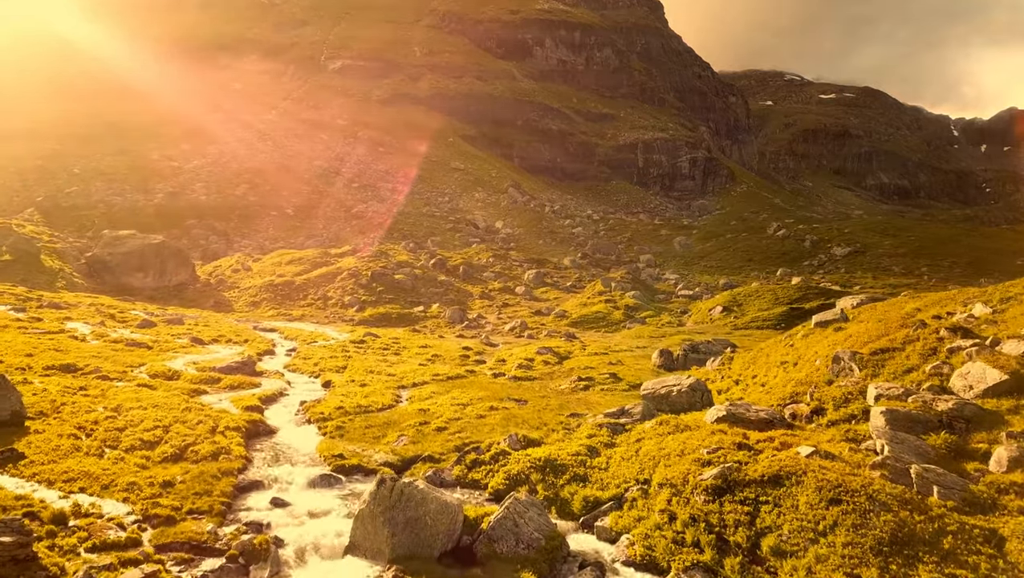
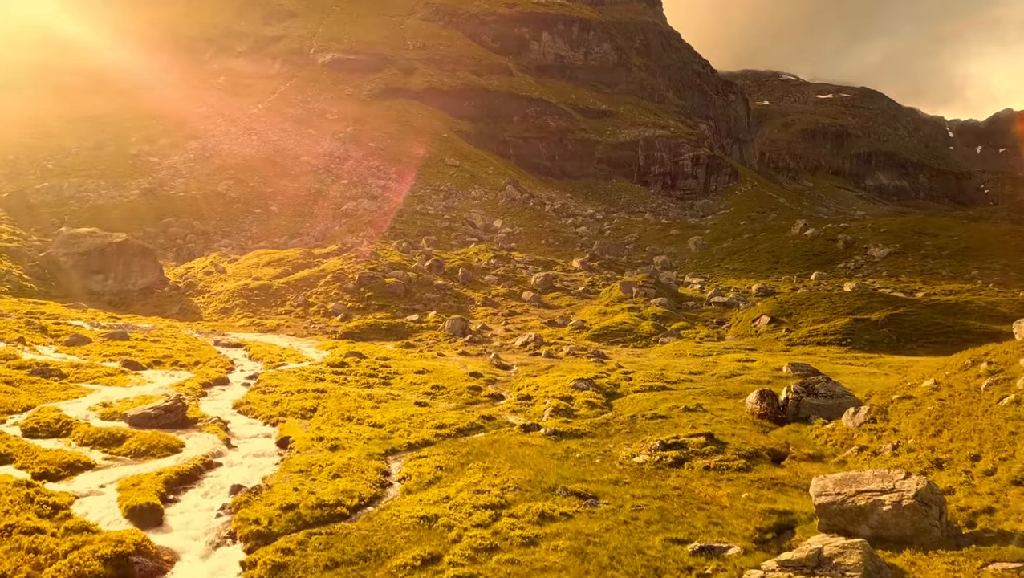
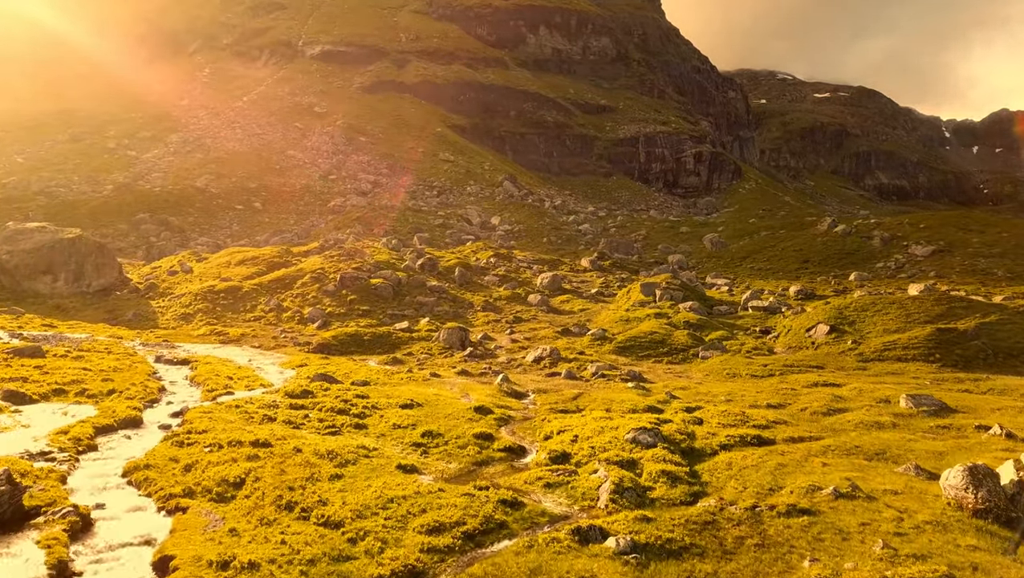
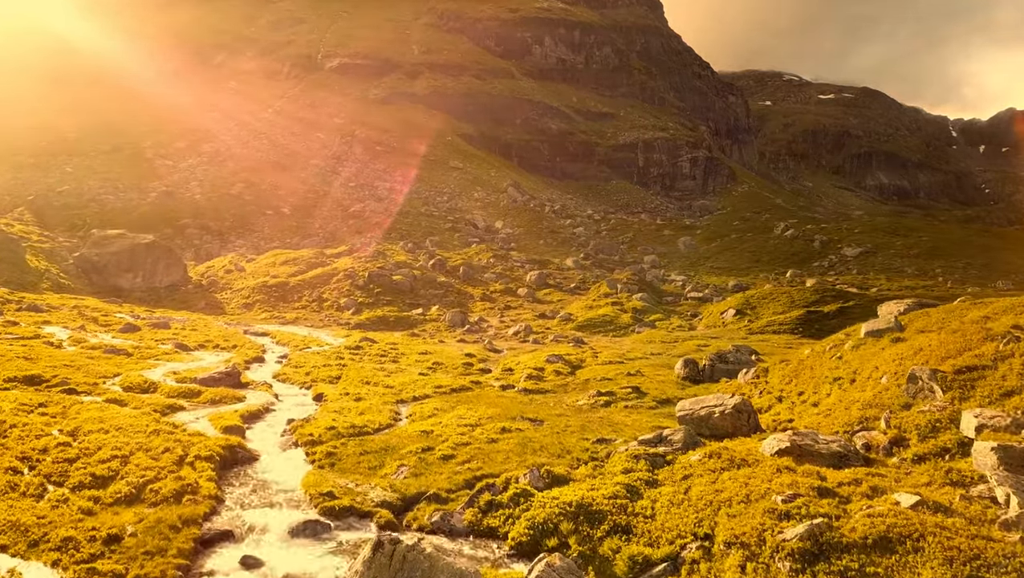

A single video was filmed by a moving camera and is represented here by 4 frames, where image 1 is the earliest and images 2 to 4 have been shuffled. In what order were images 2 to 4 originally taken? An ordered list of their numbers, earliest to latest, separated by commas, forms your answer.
4, 2, 3
